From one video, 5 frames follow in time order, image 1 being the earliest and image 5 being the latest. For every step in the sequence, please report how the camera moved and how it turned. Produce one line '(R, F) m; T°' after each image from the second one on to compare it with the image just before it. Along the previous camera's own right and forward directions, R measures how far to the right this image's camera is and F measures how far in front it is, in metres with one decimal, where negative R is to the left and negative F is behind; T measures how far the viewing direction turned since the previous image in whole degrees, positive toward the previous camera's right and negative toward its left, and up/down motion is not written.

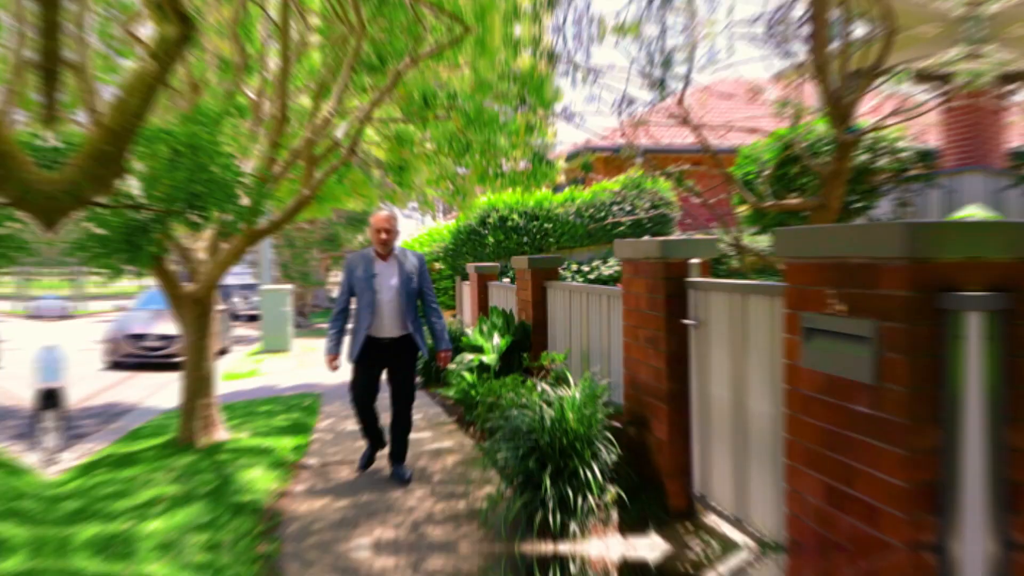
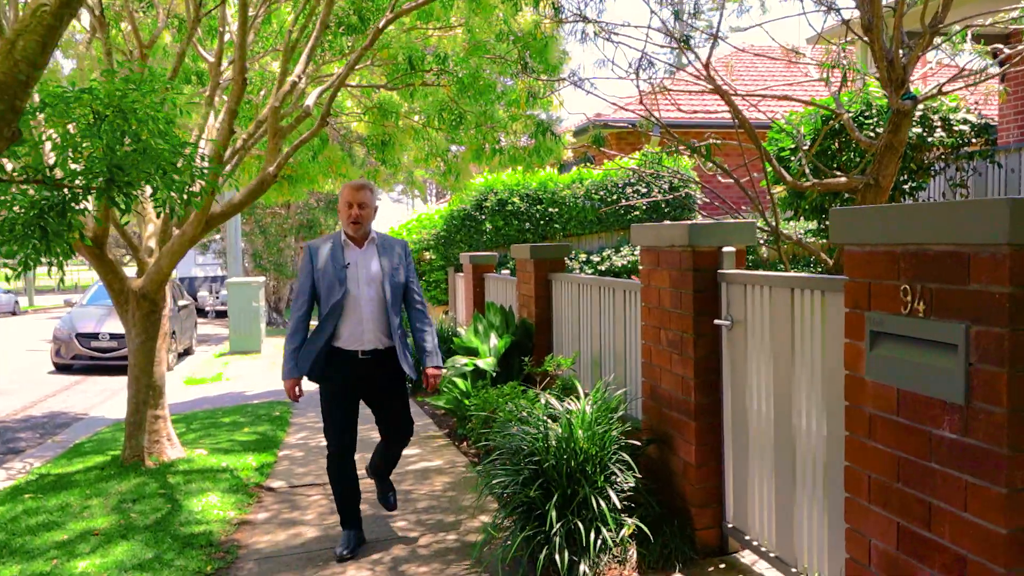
(+0.1, +0.9) m; -1°
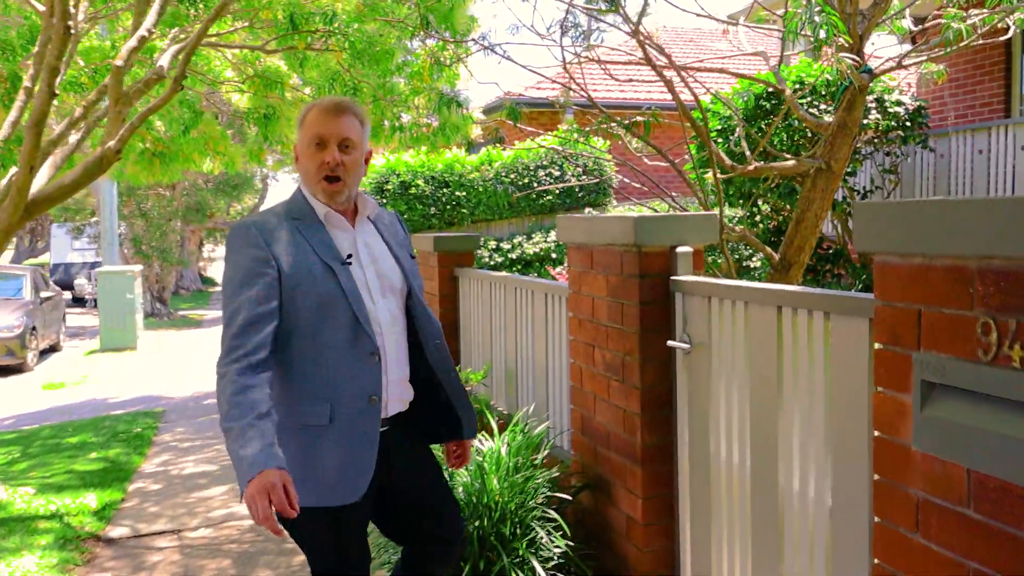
(0.0, +1.0) m; +5°
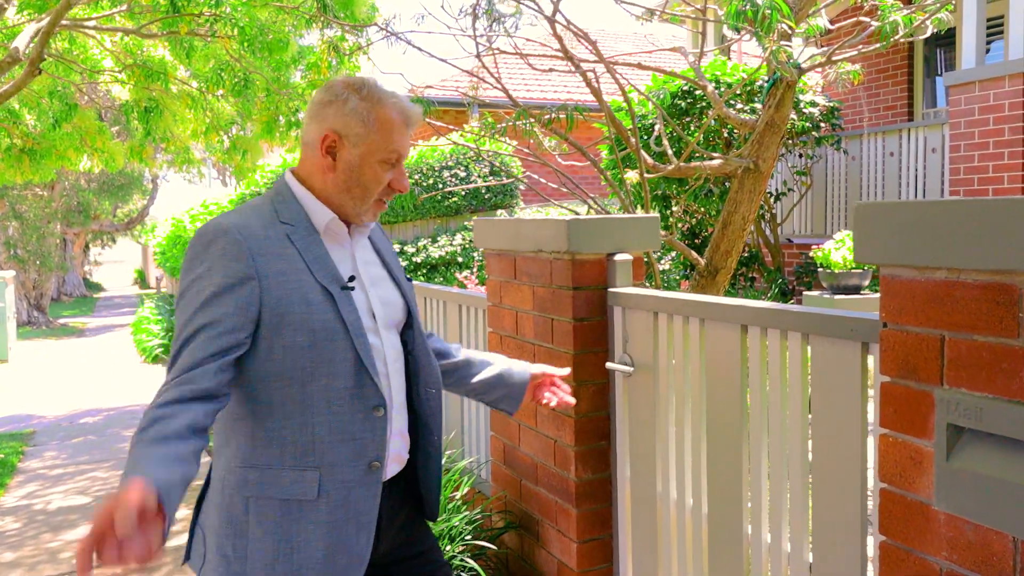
(0.0, +0.5) m; +6°
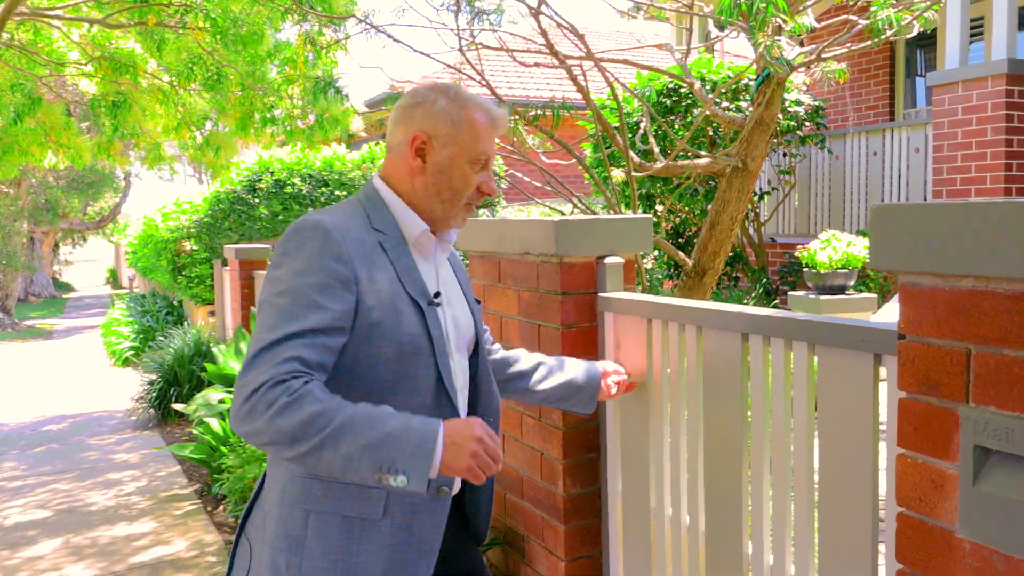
(0.0, +0.2) m; +1°
